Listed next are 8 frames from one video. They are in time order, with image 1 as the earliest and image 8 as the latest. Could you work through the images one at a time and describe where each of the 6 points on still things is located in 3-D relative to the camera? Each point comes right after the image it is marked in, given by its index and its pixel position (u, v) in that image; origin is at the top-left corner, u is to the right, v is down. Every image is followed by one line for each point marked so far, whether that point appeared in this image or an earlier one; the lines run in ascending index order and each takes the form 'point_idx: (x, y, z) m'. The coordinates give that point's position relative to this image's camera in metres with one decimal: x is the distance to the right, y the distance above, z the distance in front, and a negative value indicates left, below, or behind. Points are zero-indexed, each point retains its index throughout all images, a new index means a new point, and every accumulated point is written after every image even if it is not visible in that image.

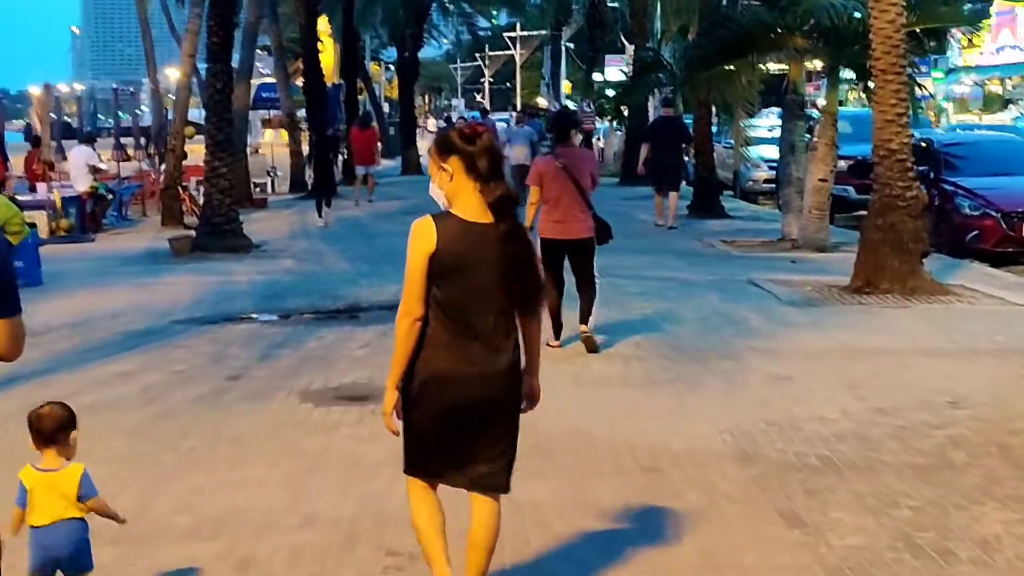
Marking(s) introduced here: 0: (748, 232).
0: (+2.9, +0.7, +18.0) m
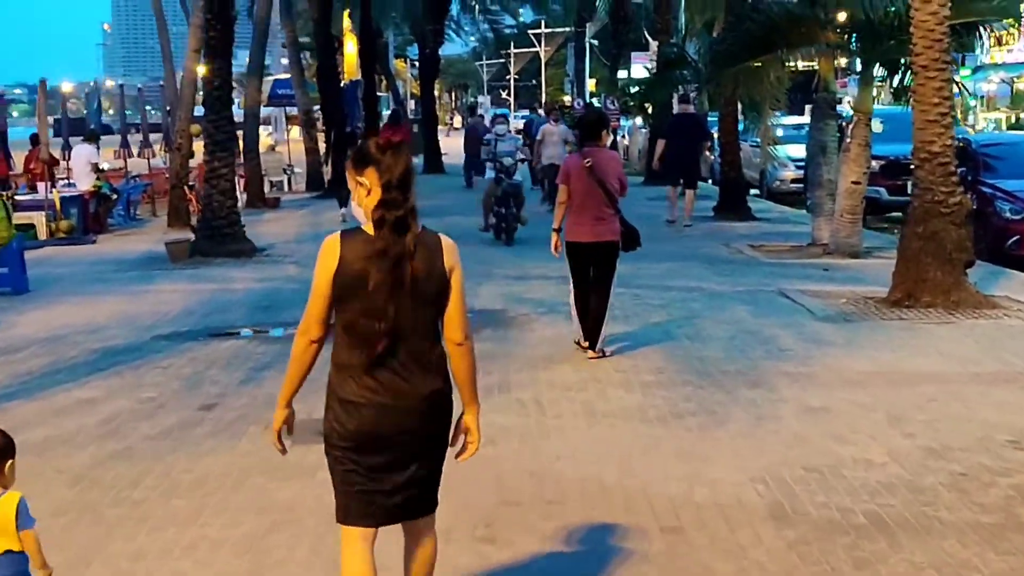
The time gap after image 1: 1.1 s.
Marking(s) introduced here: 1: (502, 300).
0: (+3.1, +0.6, +17.2) m
1: (-0.1, -0.1, +10.7) m
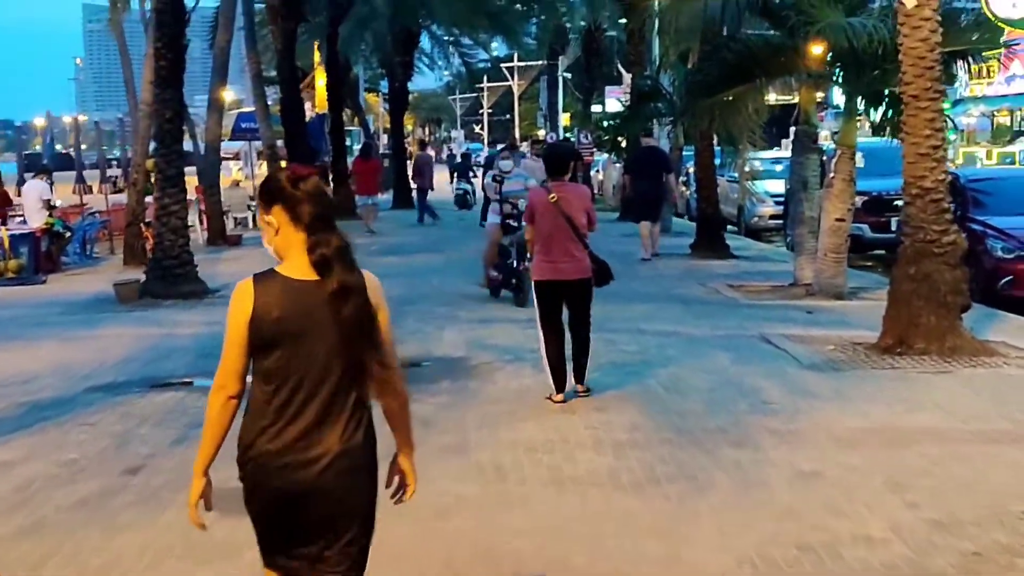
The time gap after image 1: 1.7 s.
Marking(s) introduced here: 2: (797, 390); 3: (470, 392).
0: (+2.8, +0.2, +16.6) m
1: (-0.3, -0.4, +10.1) m
2: (+1.5, -0.5, +7.7) m
3: (-0.2, -0.6, +7.9) m
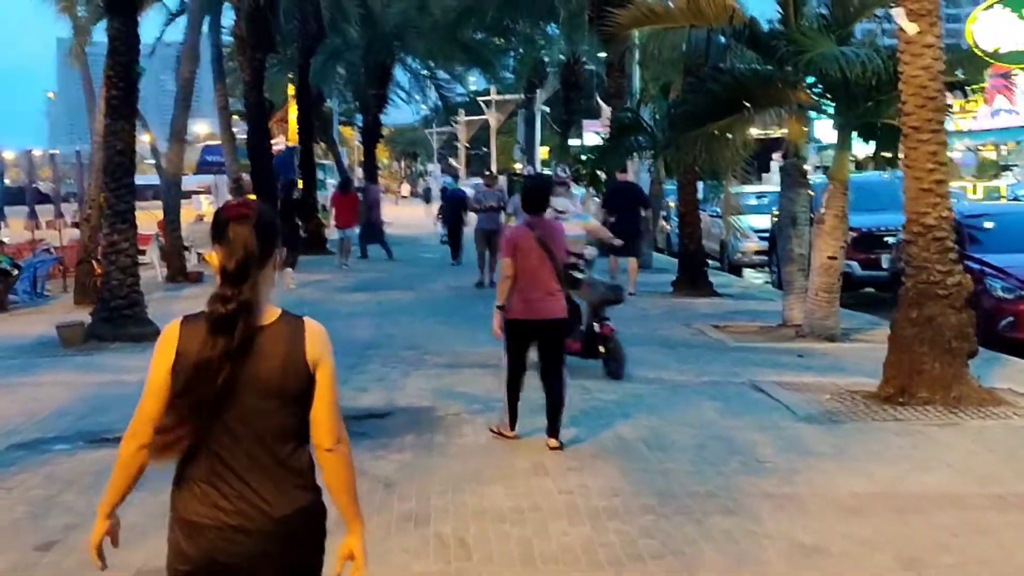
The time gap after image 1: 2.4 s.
0: (+2.5, -0.3, +15.9) m
1: (-0.5, -0.7, +9.3) m
2: (+1.4, -0.8, +7.0) m
3: (-0.4, -0.8, +7.2) m
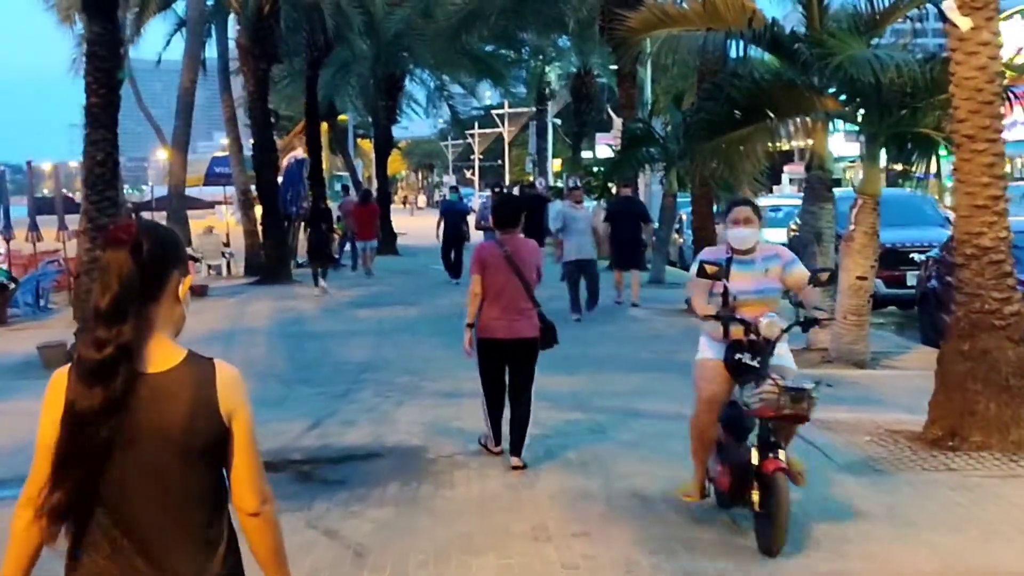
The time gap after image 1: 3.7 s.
0: (+2.5, -0.5, +15.0) m
1: (-0.5, -0.8, +8.4) m
2: (+1.4, -0.9, +6.1) m
3: (-0.4, -0.9, +6.2) m
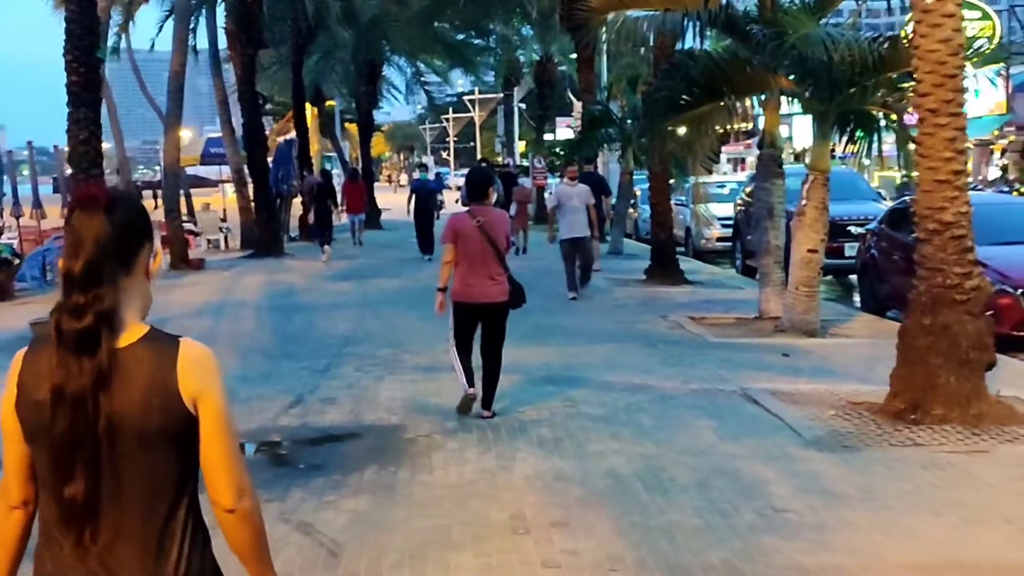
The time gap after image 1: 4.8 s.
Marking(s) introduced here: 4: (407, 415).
0: (+2.1, -0.2, +15.1) m
1: (-0.7, -0.7, +8.5) m
2: (+1.3, -0.8, +6.2) m
3: (-0.5, -0.9, +6.3) m
4: (-0.6, -0.7, +8.3) m
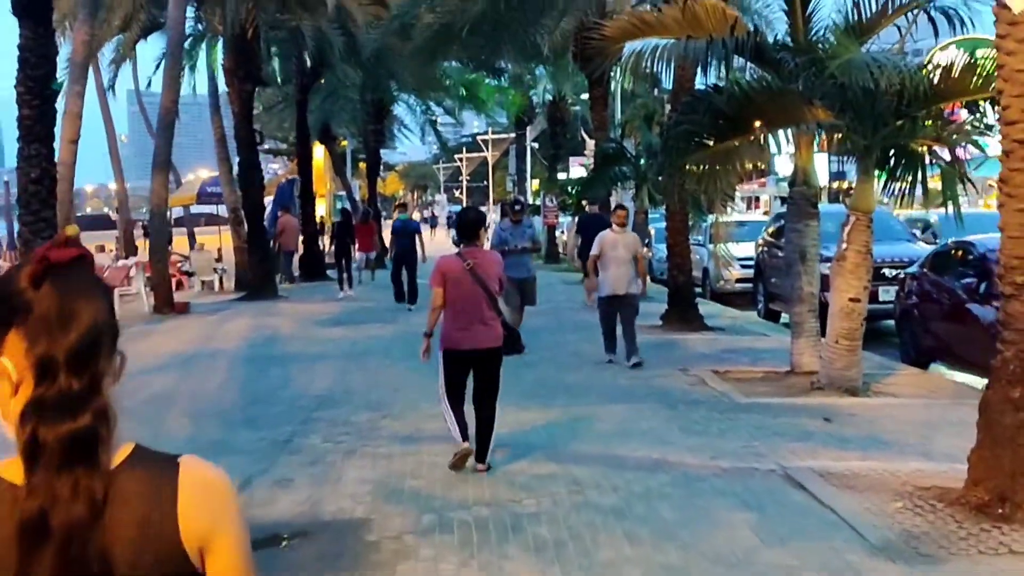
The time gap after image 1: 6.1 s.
0: (+2.2, -0.6, +13.7) m
1: (-0.7, -1.0, +7.0) m
2: (+1.2, -1.1, +4.7) m
3: (-0.5, -1.1, +4.8) m
4: (-0.6, -1.0, +6.8) m
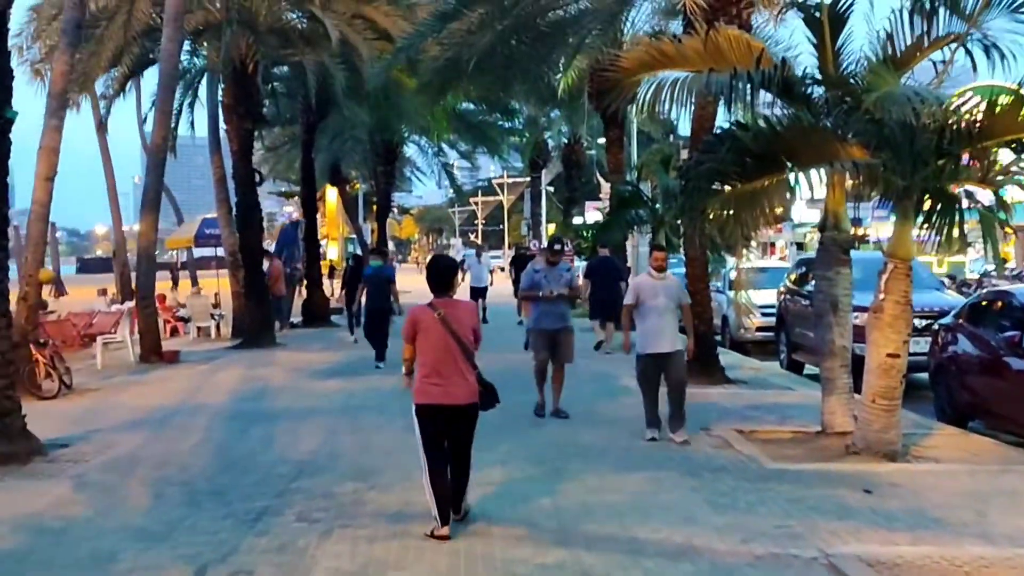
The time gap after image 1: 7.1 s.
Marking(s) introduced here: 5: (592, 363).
0: (+2.2, -1.1, +12.6) m
1: (-0.7, -1.2, +6.0) m
2: (+1.2, -1.3, +3.7) m
3: (-0.6, -1.3, +3.8) m
4: (-0.6, -1.2, +5.8) m
5: (+0.9, -0.8, +17.6) m
